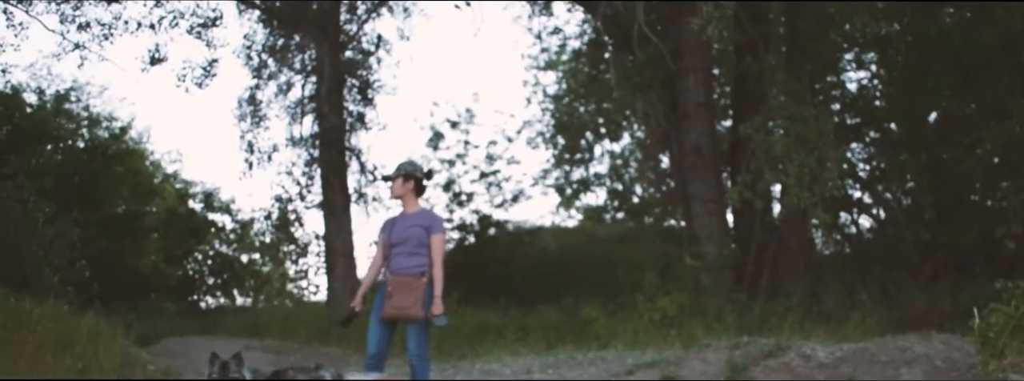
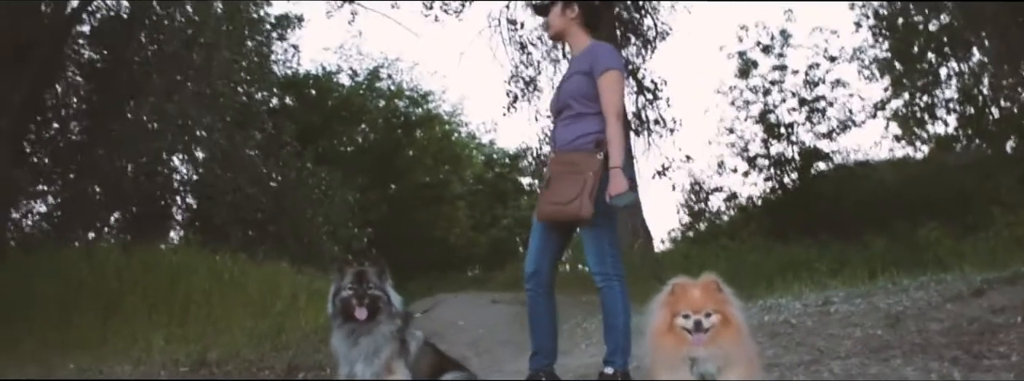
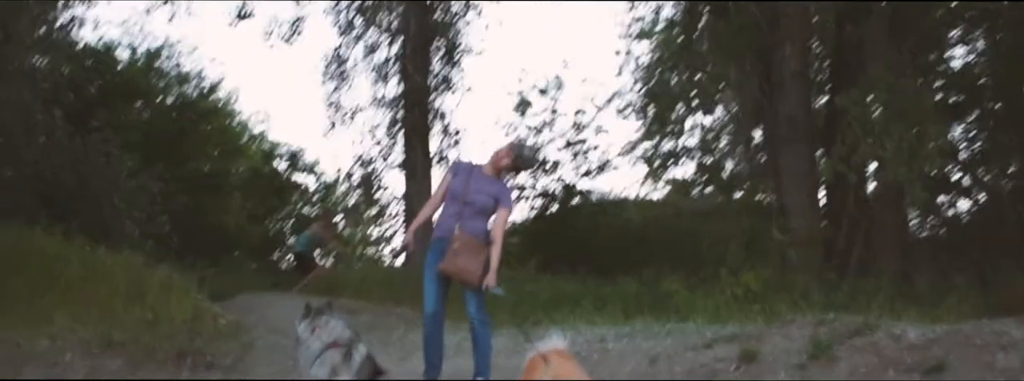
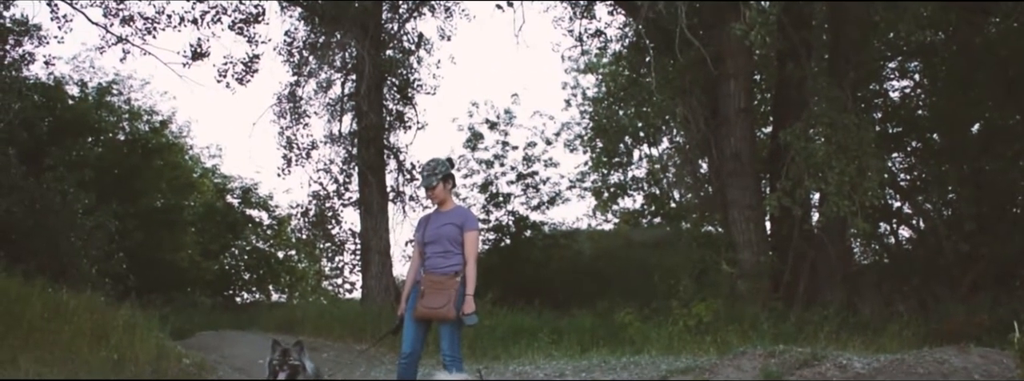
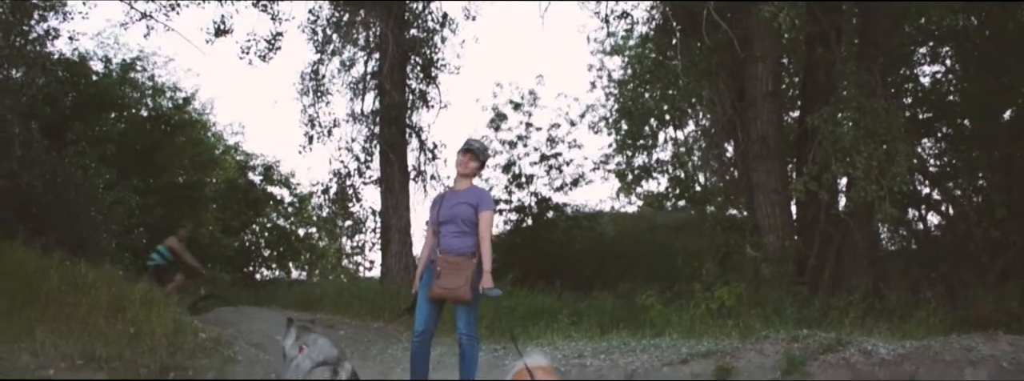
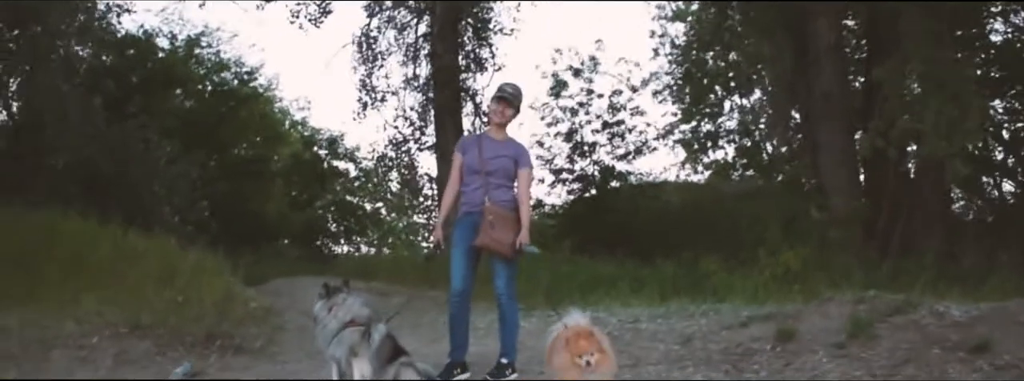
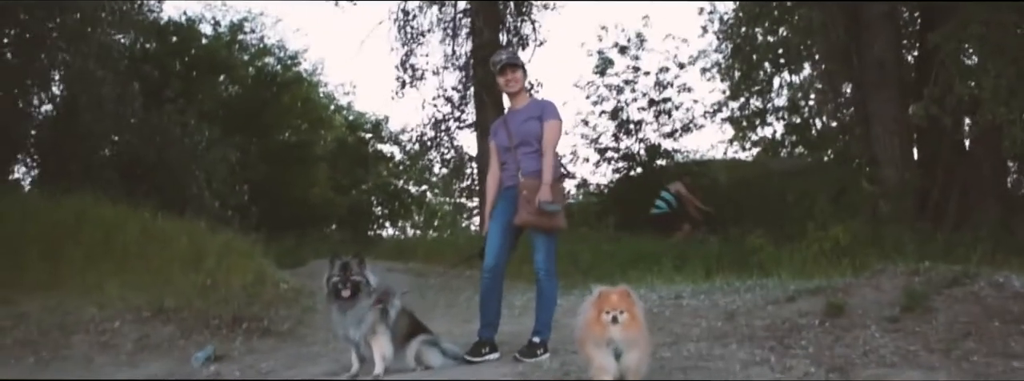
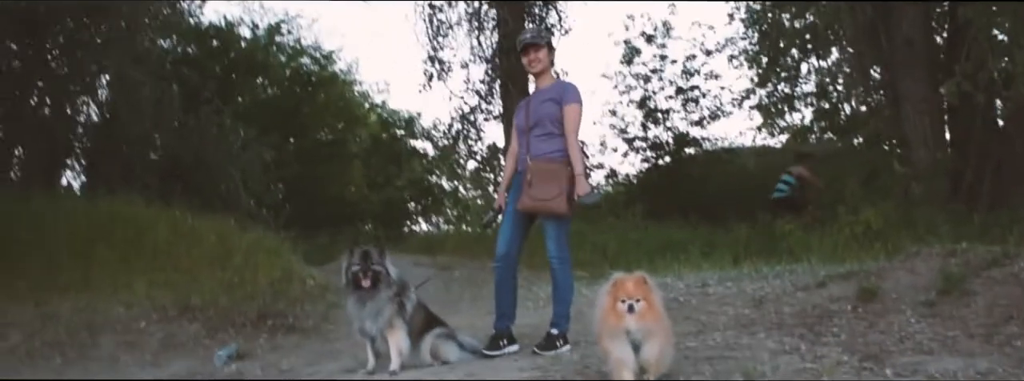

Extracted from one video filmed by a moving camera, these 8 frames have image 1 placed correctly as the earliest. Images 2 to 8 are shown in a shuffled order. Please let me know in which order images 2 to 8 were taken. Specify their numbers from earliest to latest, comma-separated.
4, 5, 3, 6, 7, 8, 2
